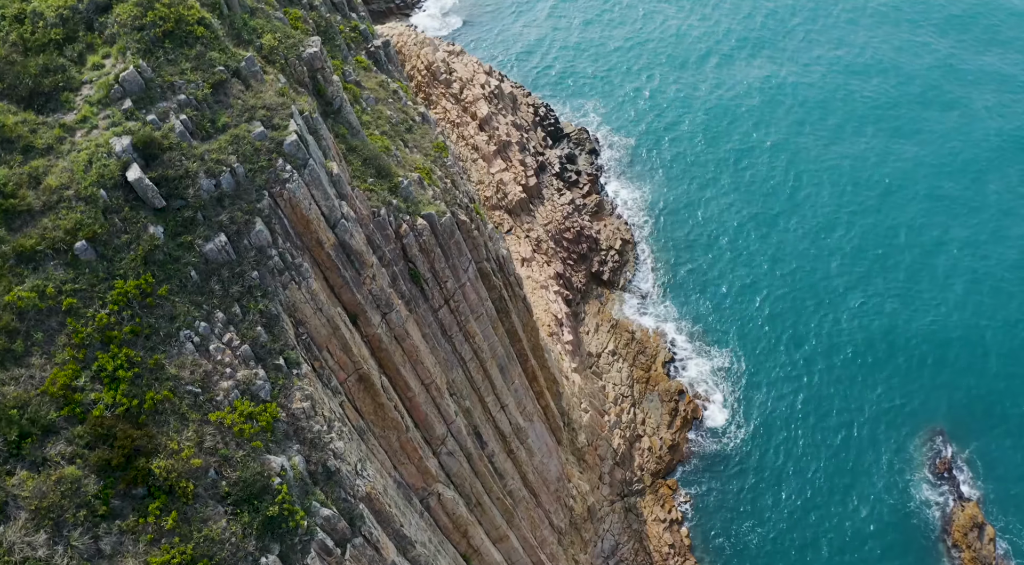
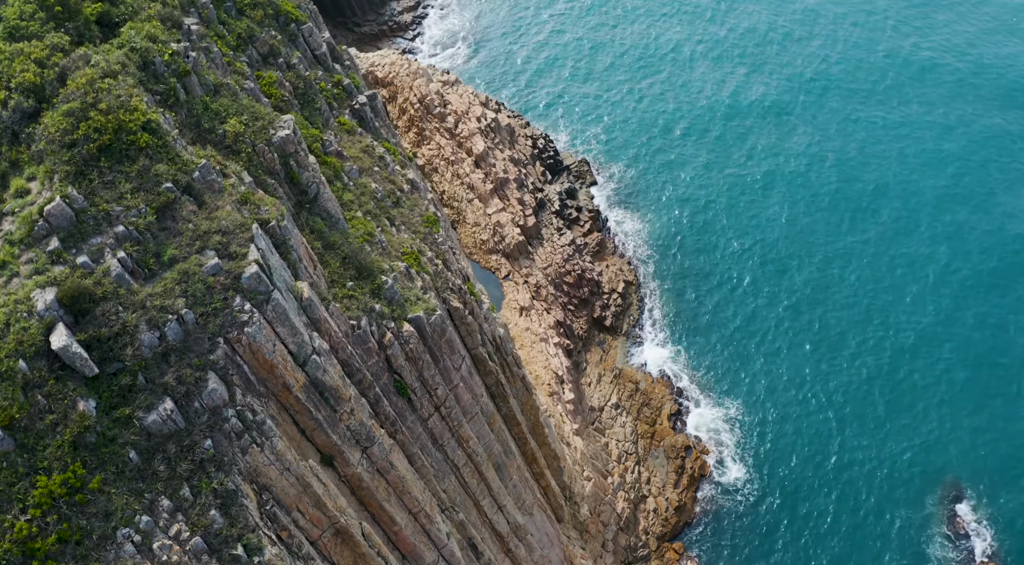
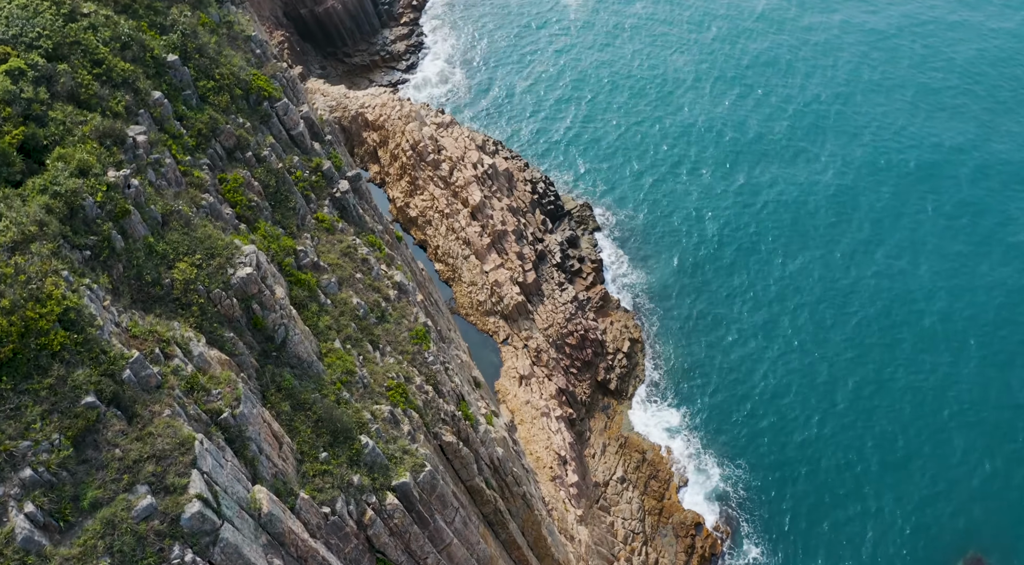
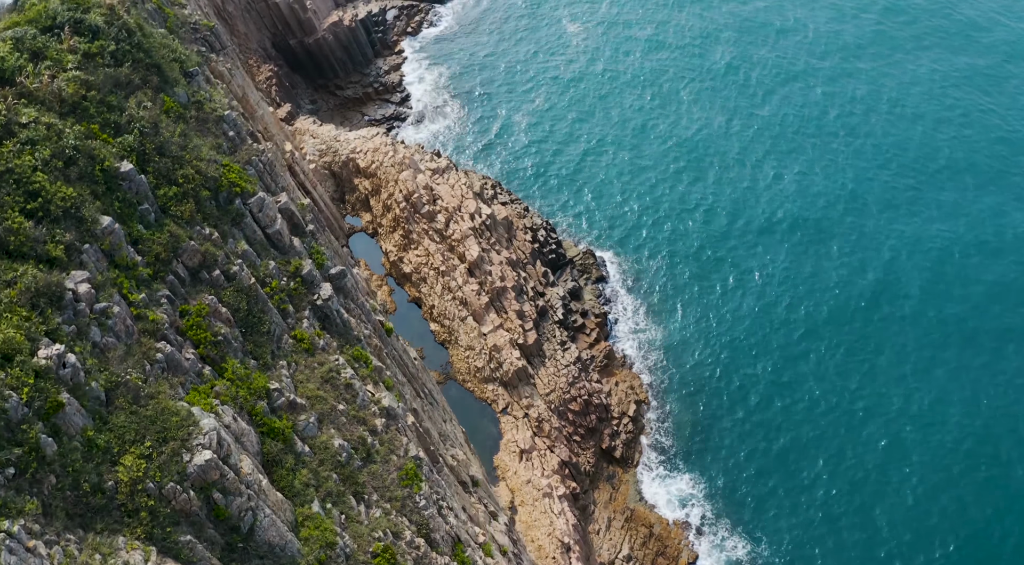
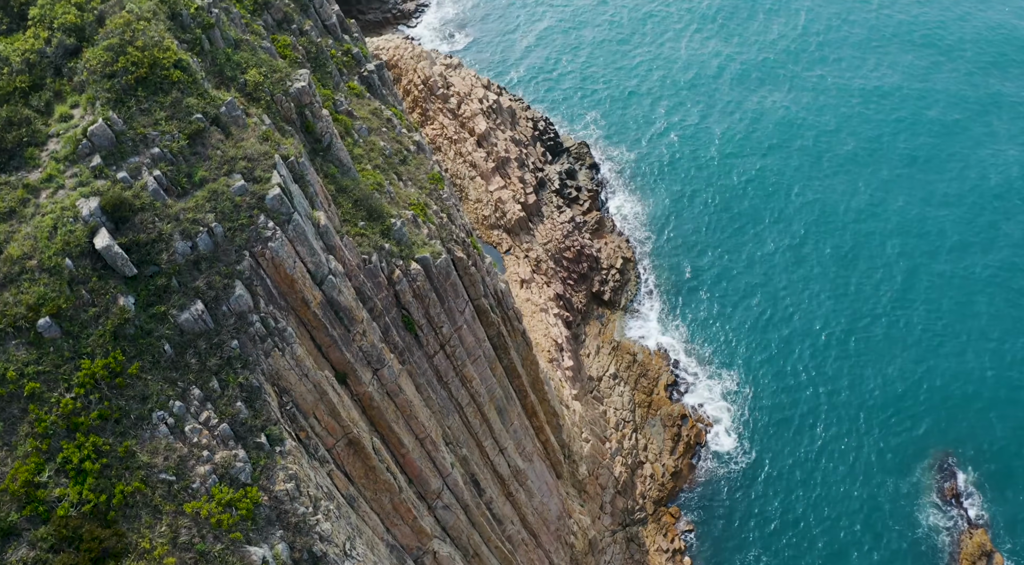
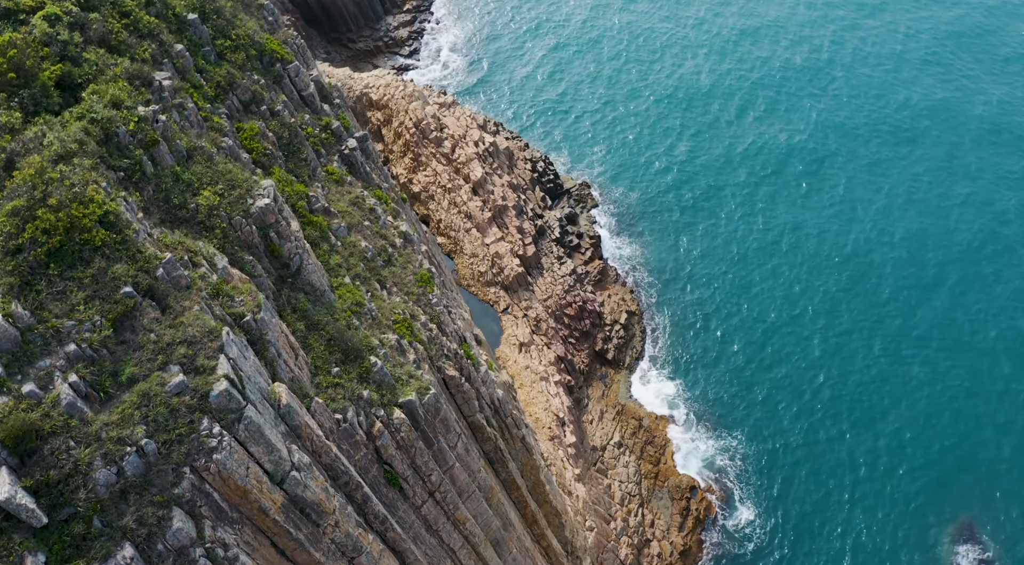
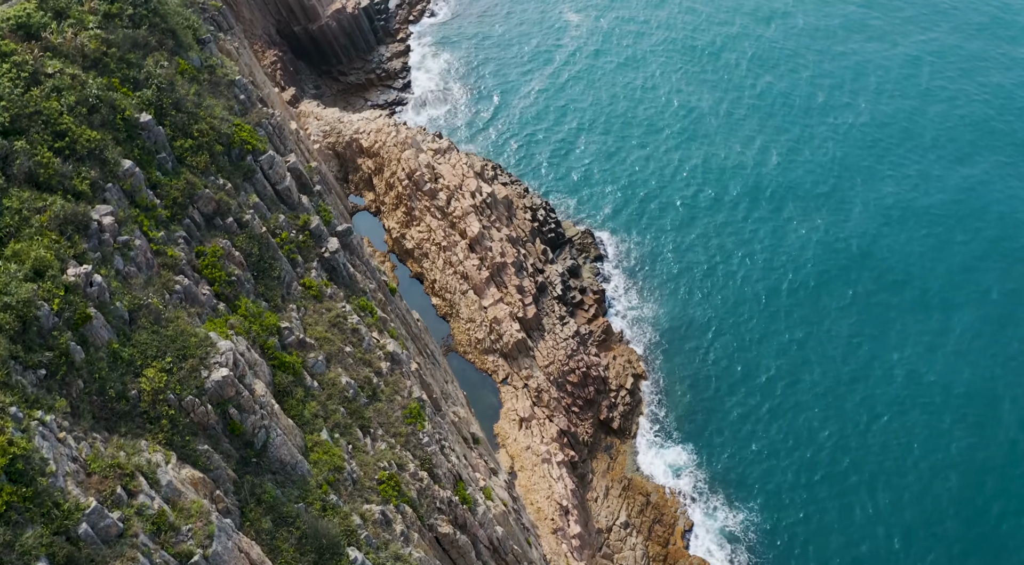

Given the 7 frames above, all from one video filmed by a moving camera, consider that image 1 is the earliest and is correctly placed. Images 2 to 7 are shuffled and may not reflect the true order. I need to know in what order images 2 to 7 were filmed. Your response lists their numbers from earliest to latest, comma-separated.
5, 2, 6, 3, 7, 4
